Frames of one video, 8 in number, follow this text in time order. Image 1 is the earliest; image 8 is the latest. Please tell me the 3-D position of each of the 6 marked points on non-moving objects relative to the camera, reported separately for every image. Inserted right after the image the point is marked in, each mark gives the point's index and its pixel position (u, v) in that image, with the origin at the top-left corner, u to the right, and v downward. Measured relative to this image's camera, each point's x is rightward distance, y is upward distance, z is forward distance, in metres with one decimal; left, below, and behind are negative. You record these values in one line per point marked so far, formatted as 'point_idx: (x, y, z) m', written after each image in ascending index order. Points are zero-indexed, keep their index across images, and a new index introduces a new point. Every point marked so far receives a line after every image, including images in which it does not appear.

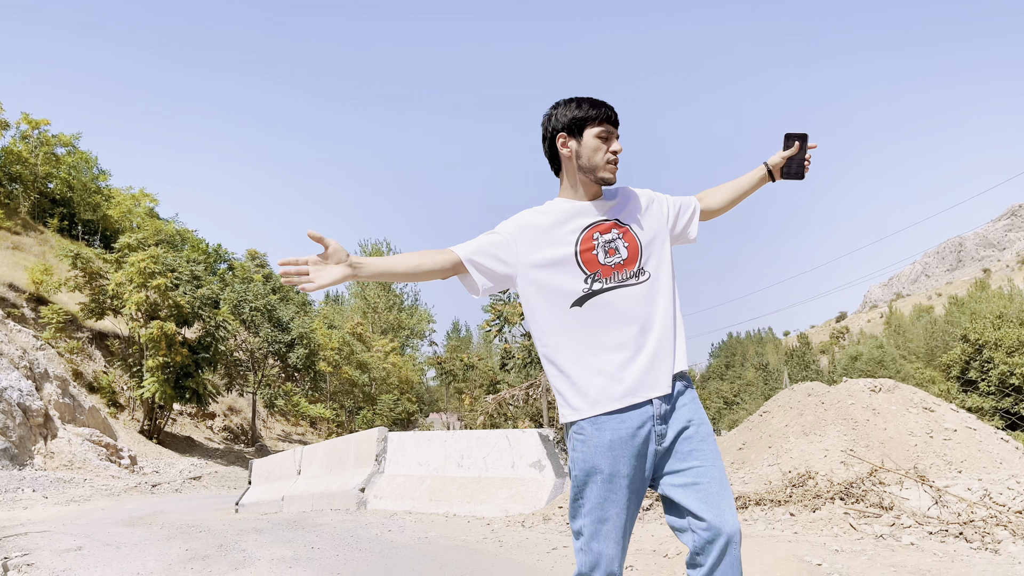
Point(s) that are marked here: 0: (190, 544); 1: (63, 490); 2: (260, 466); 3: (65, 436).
0: (-2.4, -1.9, +6.1) m
1: (-7.4, -3.4, +13.5) m
2: (-3.2, -2.3, +10.3) m
3: (-9.3, -3.1, +16.9) m
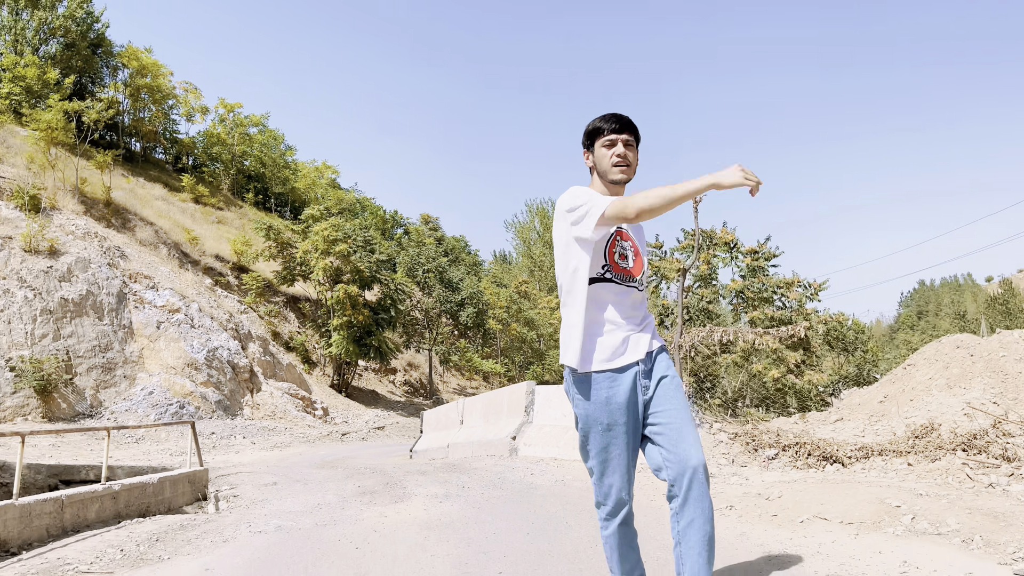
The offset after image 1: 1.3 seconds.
0: (-1.3, -1.7, +6.9) m
1: (-4.6, -2.8, +15.3) m
2: (-1.1, -1.8, +11.2) m
3: (-5.7, -2.4, +19.0) m
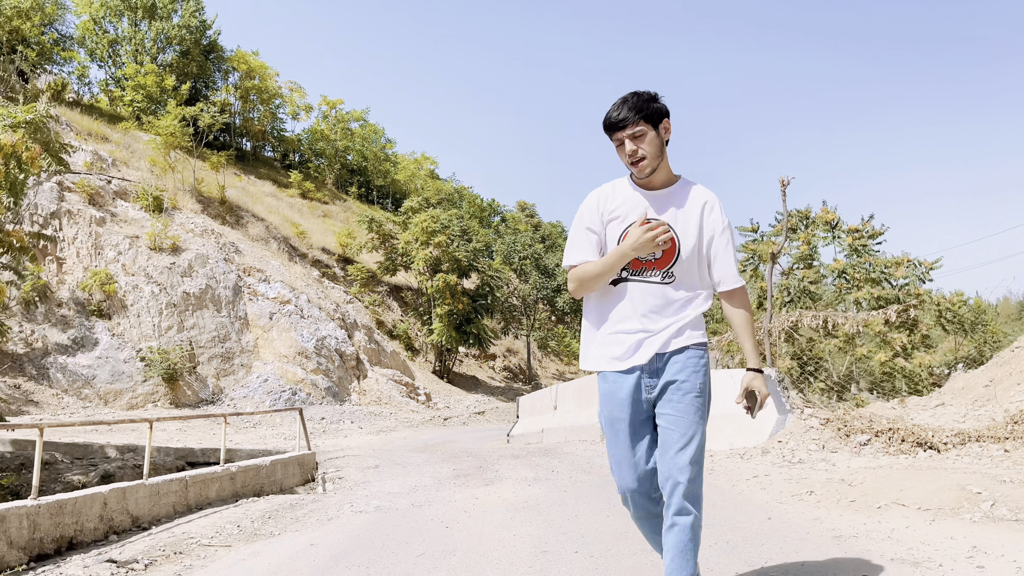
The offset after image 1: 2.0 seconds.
0: (-0.5, -1.6, +7.2) m
1: (-2.7, -2.6, +16.0) m
2: (+0.2, -1.6, +11.5) m
3: (-3.4, -2.1, +19.7) m
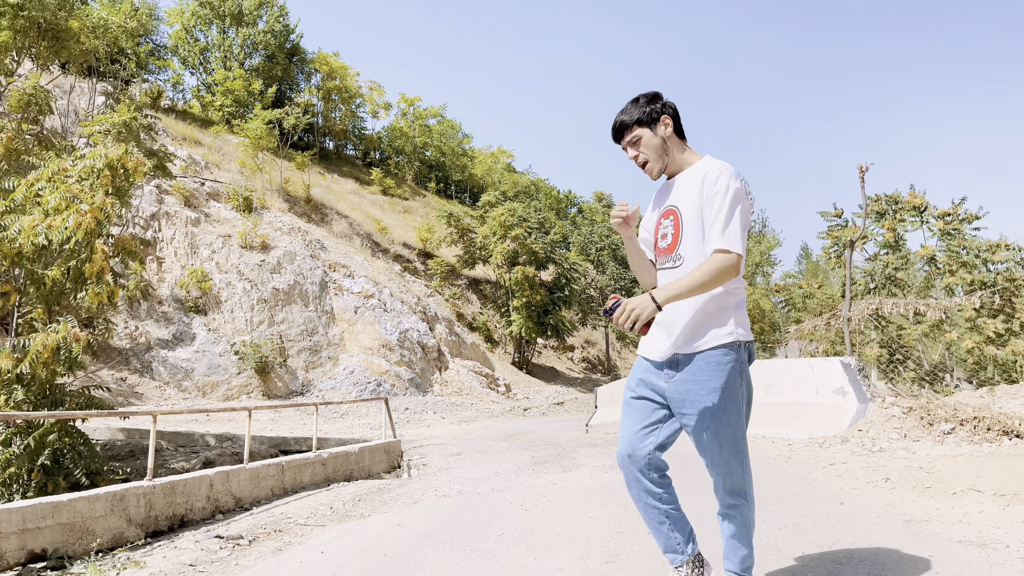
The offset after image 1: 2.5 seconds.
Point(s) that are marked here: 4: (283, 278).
0: (+0.3, -1.5, +7.4) m
1: (-1.1, -2.5, +16.3) m
2: (+1.3, -1.5, +11.6) m
3: (-1.4, -2.0, +20.2) m
4: (-5.2, +0.2, +18.6) m
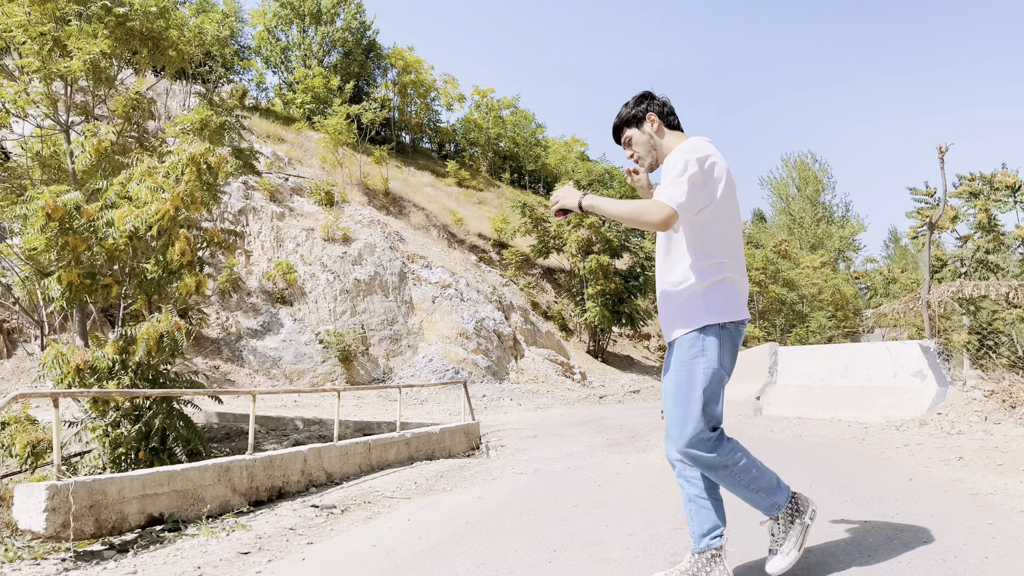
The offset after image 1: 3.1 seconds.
0: (+1.0, -1.4, +7.6) m
1: (+0.4, -2.3, +16.6) m
2: (+2.4, -1.3, +11.6) m
3: (+0.5, -1.7, +20.4) m
4: (-3.5, +0.4, +19.2) m
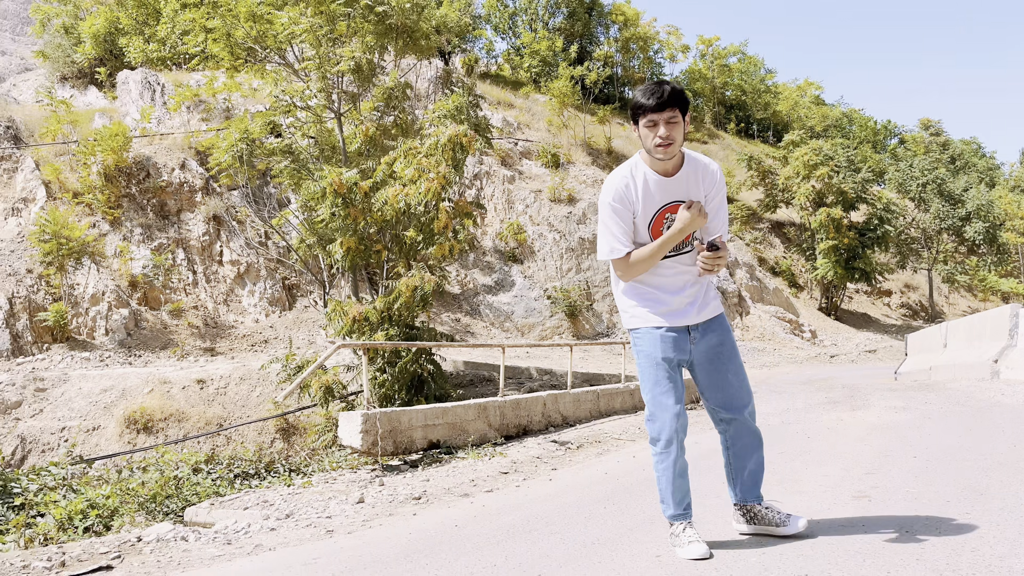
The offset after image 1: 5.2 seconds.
0: (+3.1, -1.0, +7.8) m
1: (+5.0, -1.4, +16.7) m
2: (+5.6, -0.7, +11.3) m
3: (+6.1, -0.6, +20.3) m
4: (+1.9, +1.5, +20.1) m
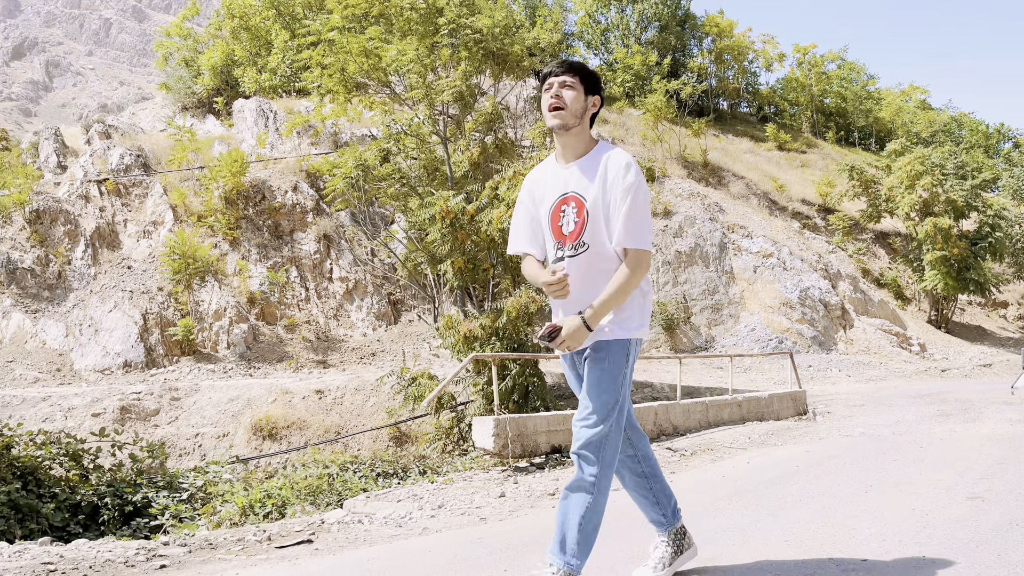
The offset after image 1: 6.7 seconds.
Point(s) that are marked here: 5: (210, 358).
0: (+4.2, -1.2, +7.8) m
1: (+7.1, -1.7, +16.4) m
2: (+7.0, -0.9, +11.0) m
3: (+8.5, -0.9, +19.9) m
4: (+4.4, +1.1, +20.1) m
5: (-6.0, -1.4, +16.0) m
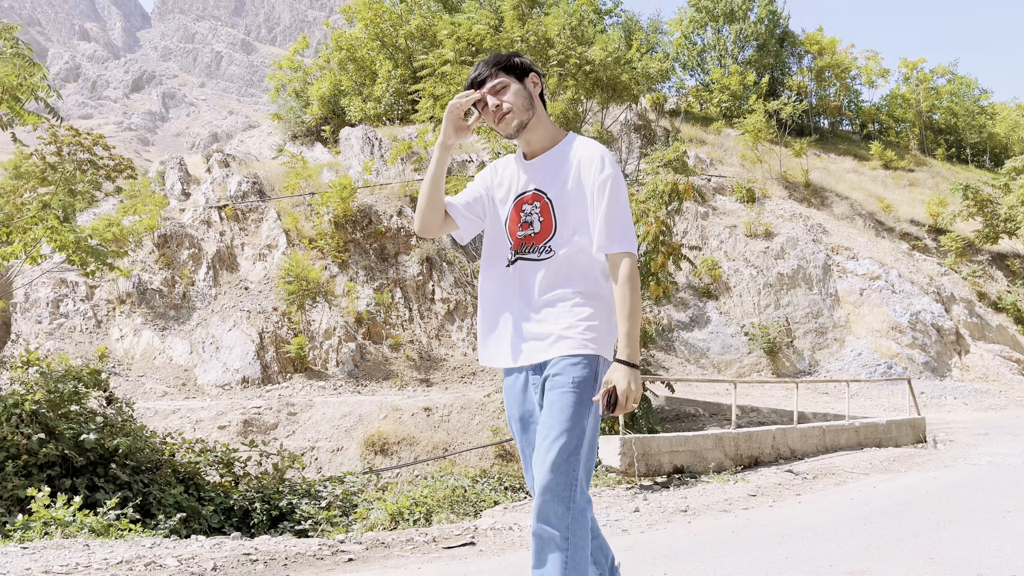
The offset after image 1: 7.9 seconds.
0: (+5.3, -1.4, +7.5) m
1: (+9.1, -2.1, +15.7) m
2: (+8.4, -1.2, +10.4) m
3: (+10.9, -1.5, +19.1) m
4: (+6.8, +0.6, +19.8) m
5: (-3.9, -1.8, +16.8) m
